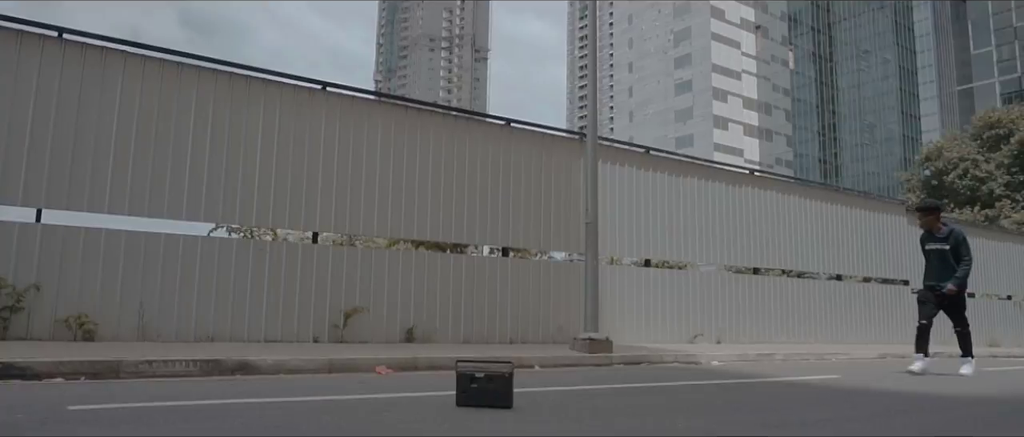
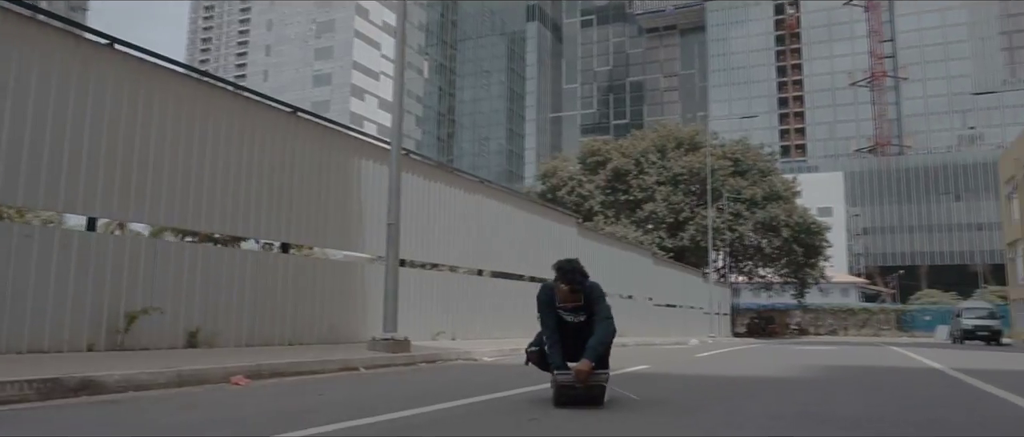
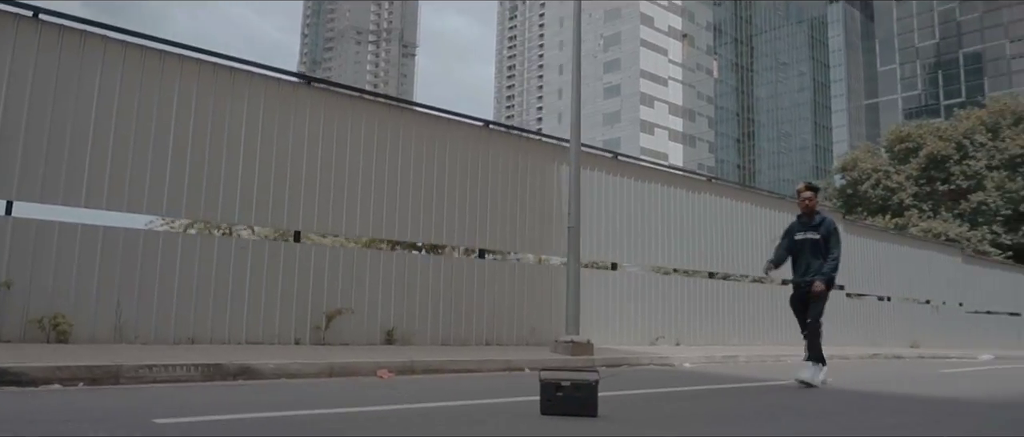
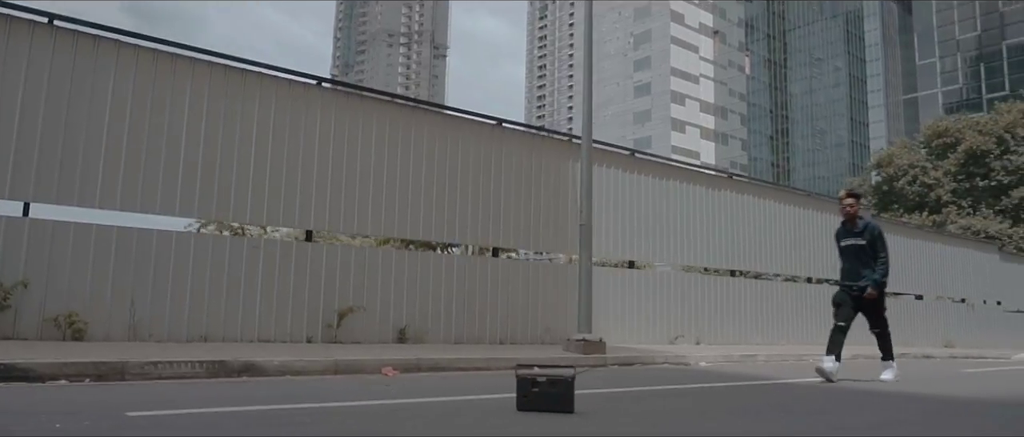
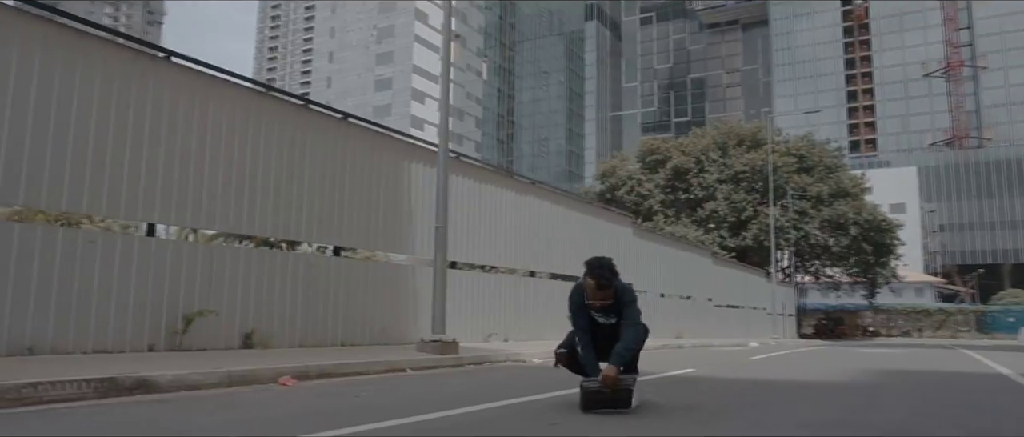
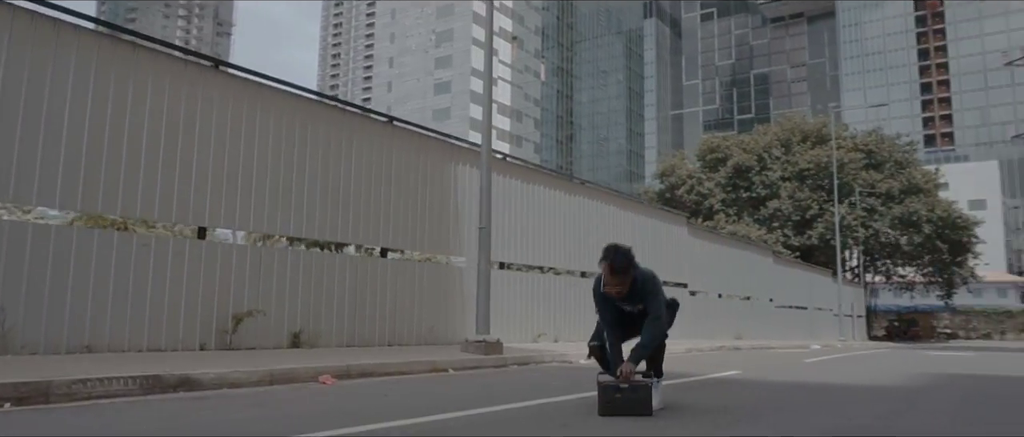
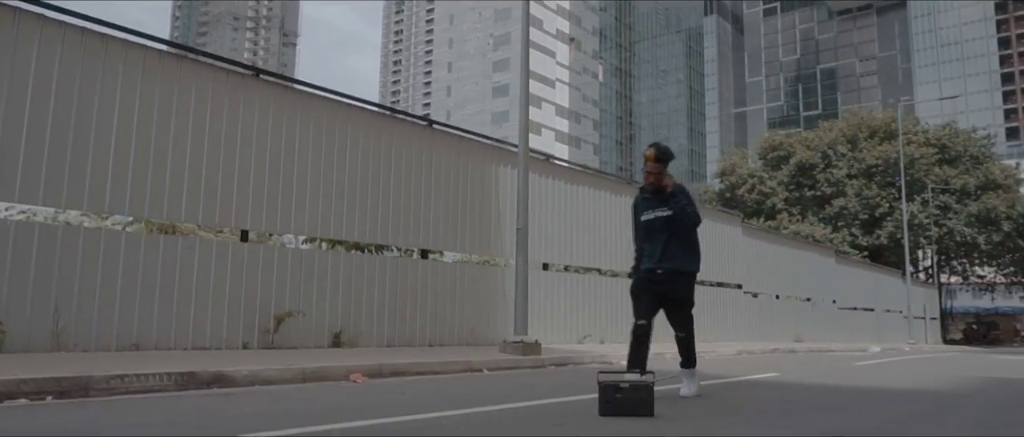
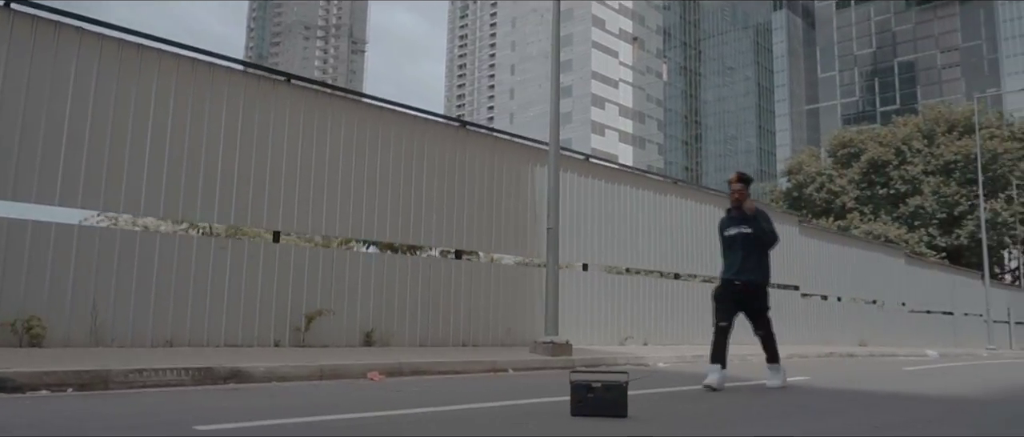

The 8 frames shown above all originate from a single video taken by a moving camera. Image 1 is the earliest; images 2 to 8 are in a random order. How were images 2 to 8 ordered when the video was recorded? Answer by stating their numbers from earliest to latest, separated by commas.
4, 3, 8, 7, 6, 5, 2
